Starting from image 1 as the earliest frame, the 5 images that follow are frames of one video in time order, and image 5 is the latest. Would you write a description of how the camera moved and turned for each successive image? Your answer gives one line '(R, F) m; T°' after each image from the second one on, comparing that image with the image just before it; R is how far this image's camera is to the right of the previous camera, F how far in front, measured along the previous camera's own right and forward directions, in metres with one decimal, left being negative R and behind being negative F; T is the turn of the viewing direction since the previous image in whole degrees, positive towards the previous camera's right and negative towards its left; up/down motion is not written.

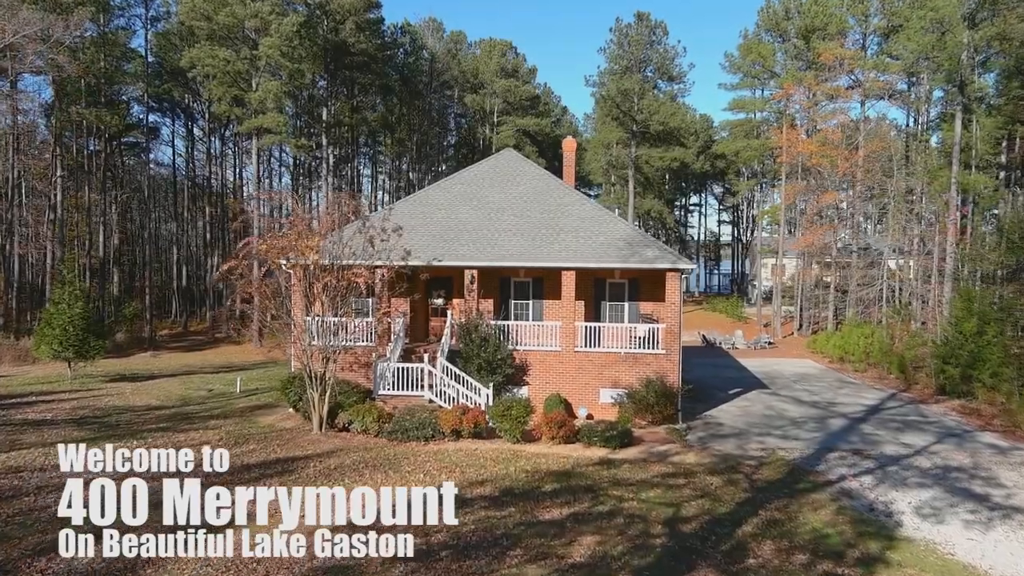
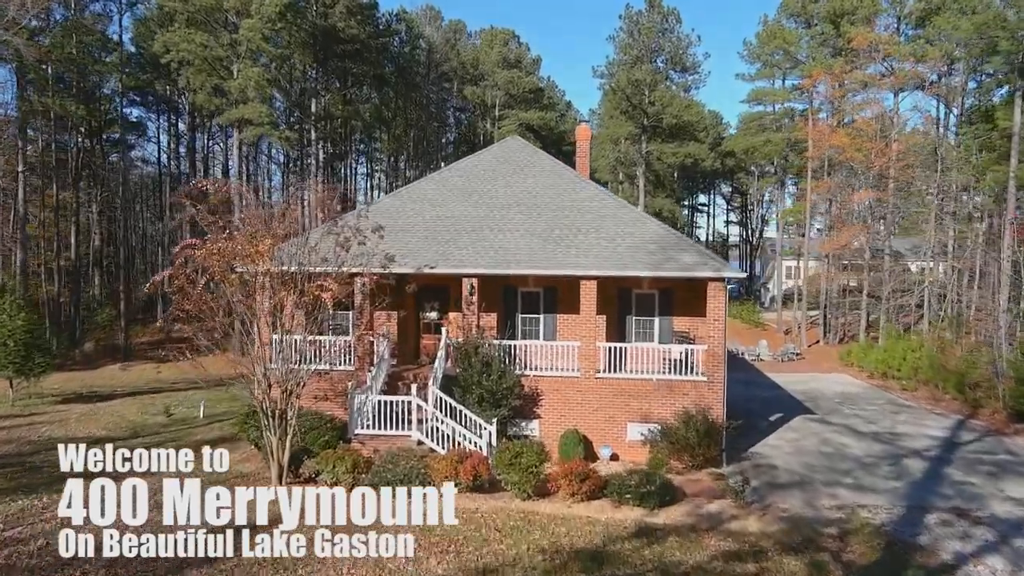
(-0.1, +3.1) m; 0°
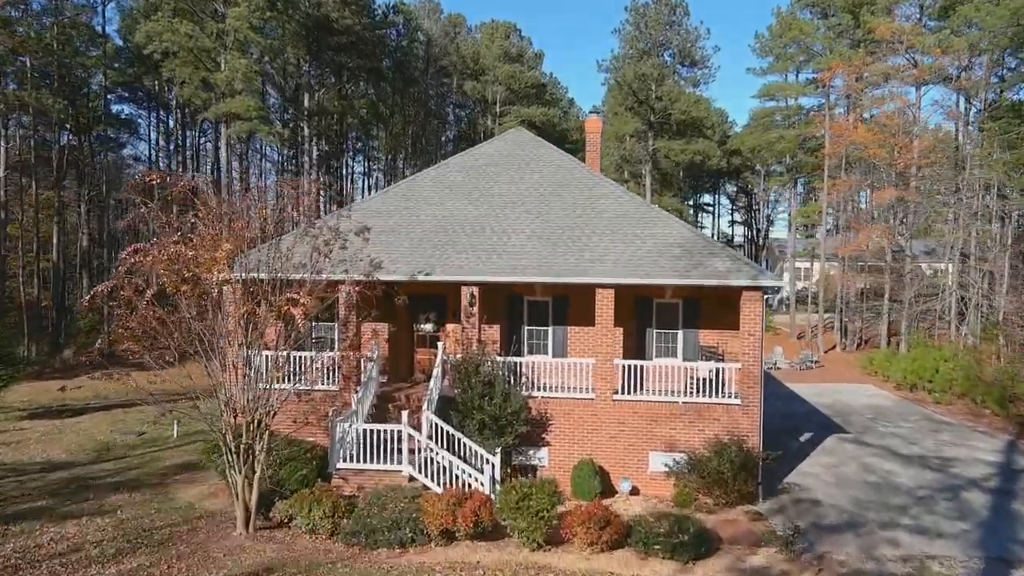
(-0.1, +1.8) m; 0°
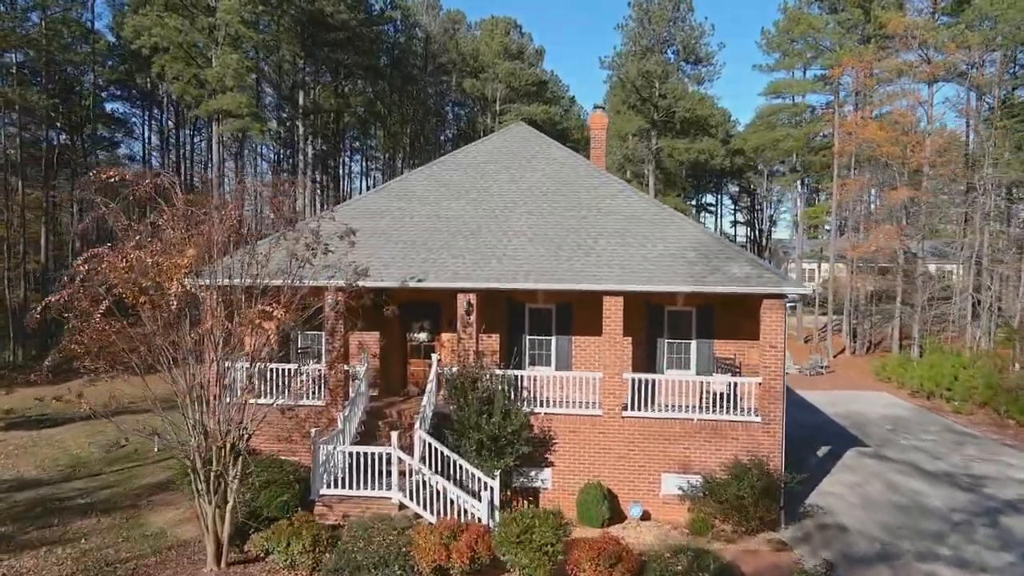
(0.0, +1.0) m; 0°
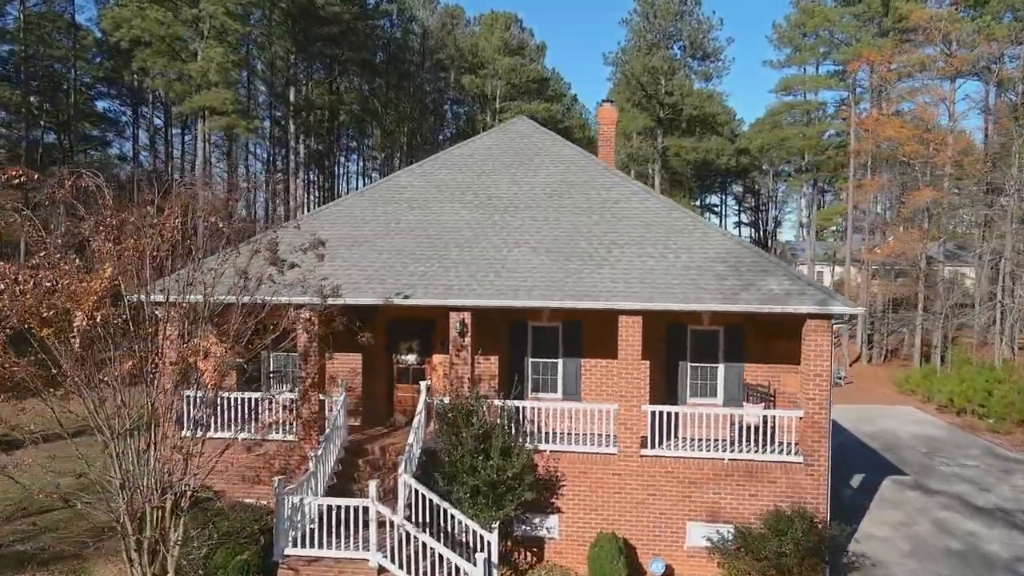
(0.0, +1.6) m; 0°
